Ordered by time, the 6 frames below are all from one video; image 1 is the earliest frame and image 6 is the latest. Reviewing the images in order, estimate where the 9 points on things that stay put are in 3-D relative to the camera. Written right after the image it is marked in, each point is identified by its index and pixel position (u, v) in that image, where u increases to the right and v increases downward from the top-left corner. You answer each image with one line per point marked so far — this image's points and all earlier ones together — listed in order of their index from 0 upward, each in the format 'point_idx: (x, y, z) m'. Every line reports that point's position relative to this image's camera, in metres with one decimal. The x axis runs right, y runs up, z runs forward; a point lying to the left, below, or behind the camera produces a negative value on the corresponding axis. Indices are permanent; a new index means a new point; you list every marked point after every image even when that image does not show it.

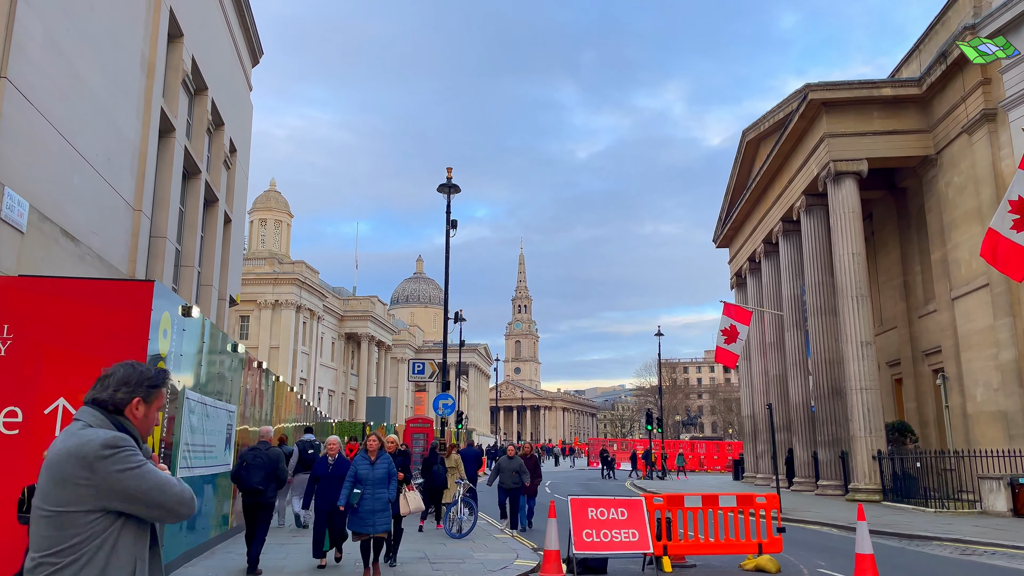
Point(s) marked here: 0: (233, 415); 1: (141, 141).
0: (-5.3, -2.4, +14.6) m
1: (-6.5, +2.6, +13.4) m
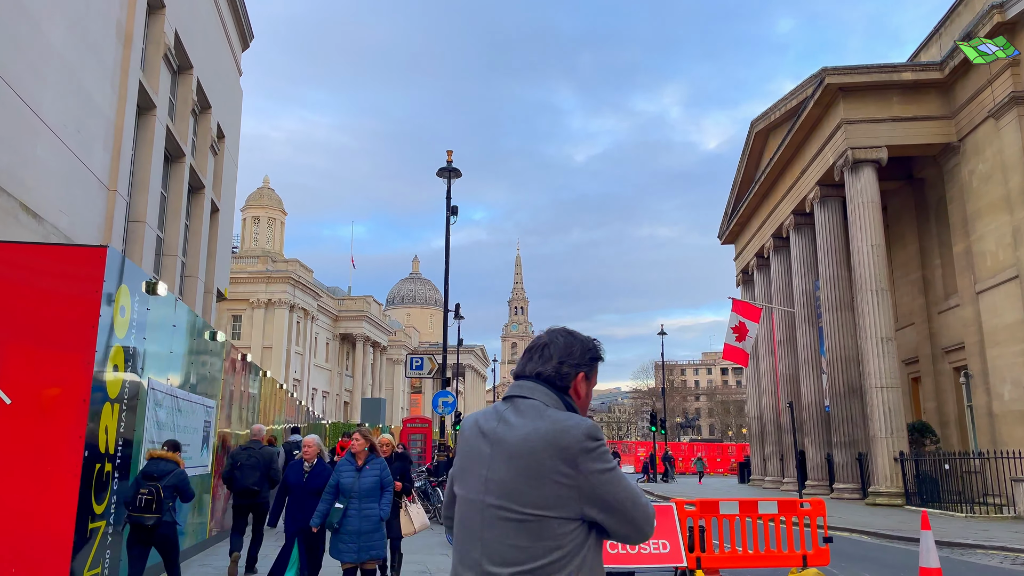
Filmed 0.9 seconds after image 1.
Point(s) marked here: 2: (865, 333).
0: (-5.2, -2.2, +13.6) m
1: (-6.4, +2.8, +12.4) m
2: (+9.1, -1.2, +19.8) m
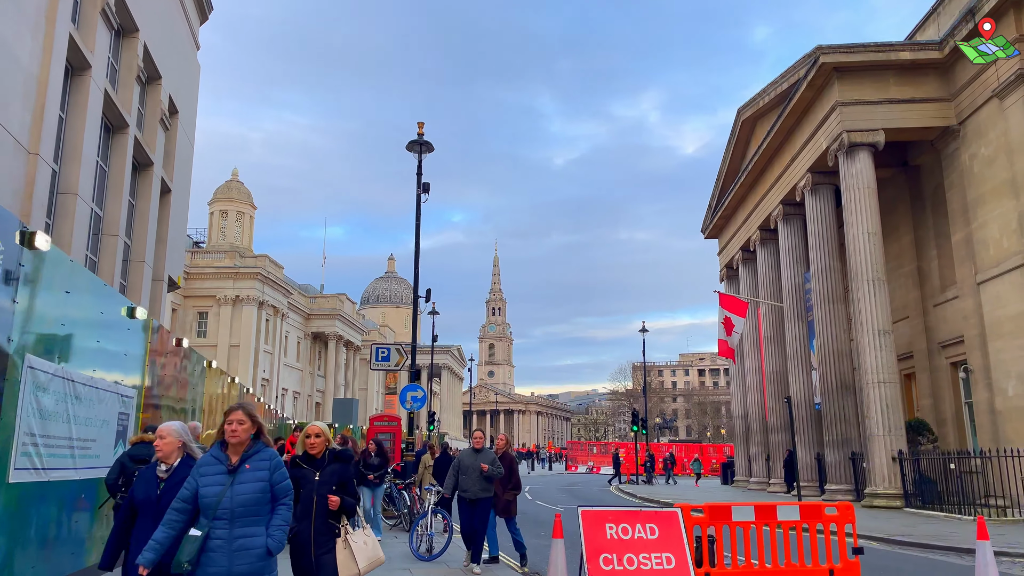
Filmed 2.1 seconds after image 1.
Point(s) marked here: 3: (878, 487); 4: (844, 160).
0: (-5.6, -1.9, +12.2) m
1: (-6.7, +3.1, +11.0) m
2: (+8.5, -0.9, +18.8) m
3: (+8.7, -4.7, +18.3) m
4: (+8.4, +3.2, +19.4) m
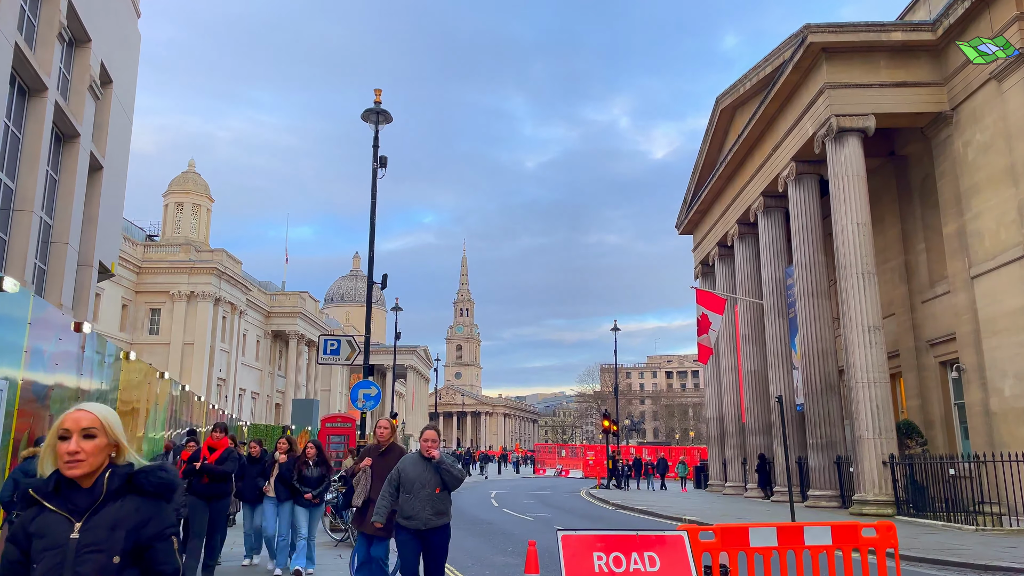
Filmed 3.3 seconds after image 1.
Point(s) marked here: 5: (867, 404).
0: (-6.1, -1.6, +10.6) m
1: (-7.1, +3.4, +9.3) m
2: (+7.8, -0.8, +17.8) m
3: (+7.9, -4.6, +17.2) m
4: (+7.6, +3.3, +18.4) m
5: (+7.9, -2.6, +17.2) m
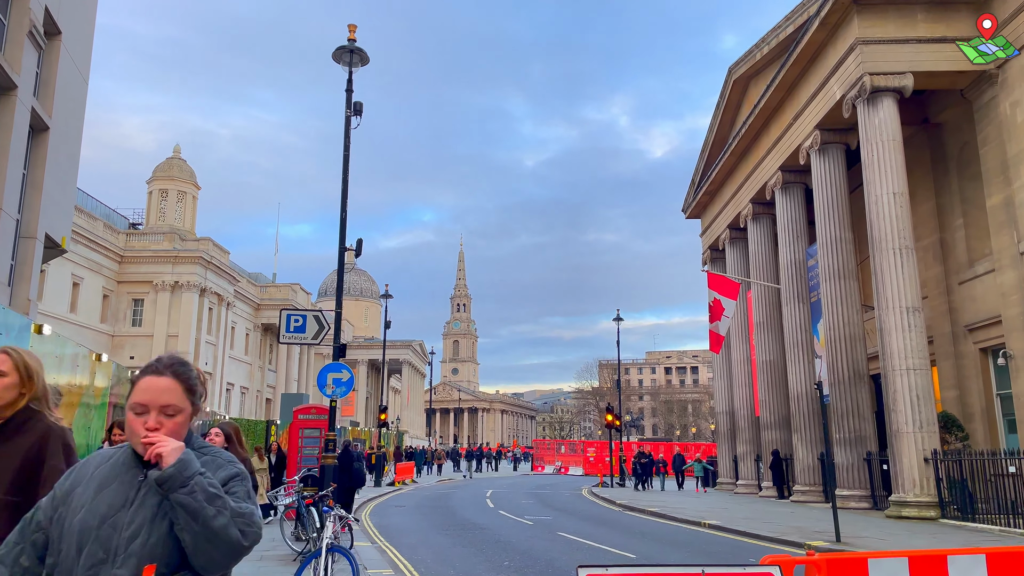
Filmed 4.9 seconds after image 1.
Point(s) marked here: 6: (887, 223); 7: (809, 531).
0: (-6.2, -1.2, +8.8) m
1: (-7.1, +3.8, +7.6) m
2: (+7.7, -0.3, +16.1) m
3: (+7.8, -4.1, +15.6) m
4: (+7.5, +3.8, +16.7) m
5: (+7.8, -2.2, +15.5) m
6: (+7.7, +1.3, +16.1) m
7: (+5.3, -4.3, +13.4) m
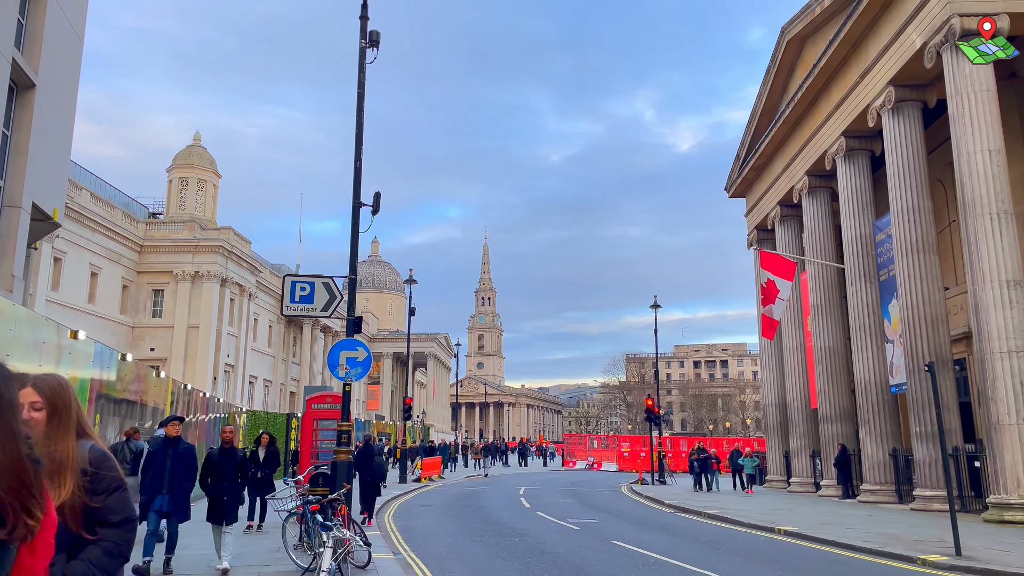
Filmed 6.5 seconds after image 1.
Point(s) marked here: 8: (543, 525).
0: (-5.7, -0.8, +7.4) m
1: (-6.7, +4.2, +6.1) m
2: (+8.4, +0.1, +14.2) m
3: (+8.5, -3.7, +13.7) m
4: (+8.3, +4.3, +14.7) m
5: (+8.5, -1.7, +13.6) m
6: (+8.4, +1.8, +14.1) m
7: (+5.9, -3.8, +11.6) m
8: (+0.5, -4.7, +15.4) m
